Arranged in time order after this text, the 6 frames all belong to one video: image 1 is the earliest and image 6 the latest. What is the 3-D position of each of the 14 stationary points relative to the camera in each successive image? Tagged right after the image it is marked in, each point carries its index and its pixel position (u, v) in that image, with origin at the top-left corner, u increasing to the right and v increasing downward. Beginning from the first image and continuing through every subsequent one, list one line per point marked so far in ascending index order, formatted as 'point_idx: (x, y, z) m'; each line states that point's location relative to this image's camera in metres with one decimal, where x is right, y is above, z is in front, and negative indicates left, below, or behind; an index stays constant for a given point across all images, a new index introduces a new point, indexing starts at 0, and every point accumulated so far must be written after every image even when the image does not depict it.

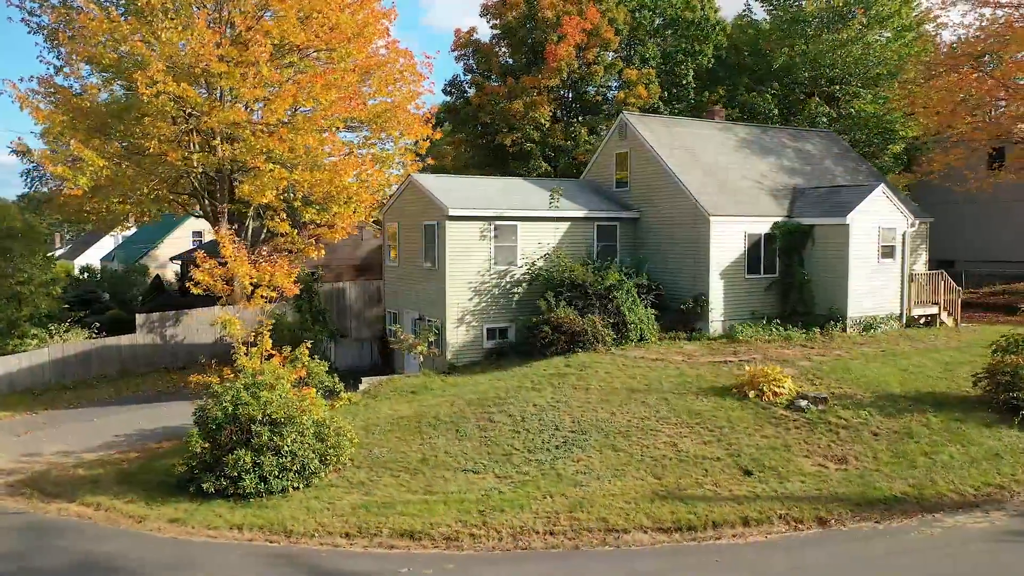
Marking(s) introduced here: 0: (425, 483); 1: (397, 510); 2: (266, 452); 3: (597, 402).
0: (-1.3, -2.9, +10.9) m
1: (-1.5, -3.1, +10.0) m
2: (-3.7, -2.5, +11.0) m
3: (+1.6, -2.1, +13.5) m
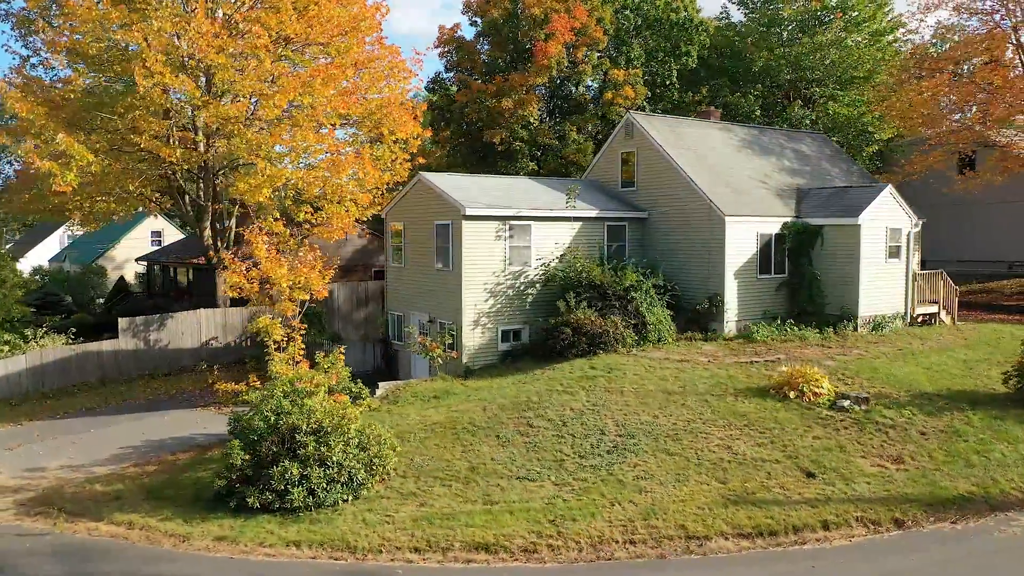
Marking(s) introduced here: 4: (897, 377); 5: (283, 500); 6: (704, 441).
0: (-0.4, -2.9, +10.5) m
1: (-0.6, -3.1, +9.6) m
2: (-2.8, -2.5, +10.4) m
3: (+2.3, -2.2, +13.3) m
4: (+7.6, -1.8, +14.4) m
5: (-3.2, -3.0, +10.2) m
6: (+3.1, -2.5, +11.6) m
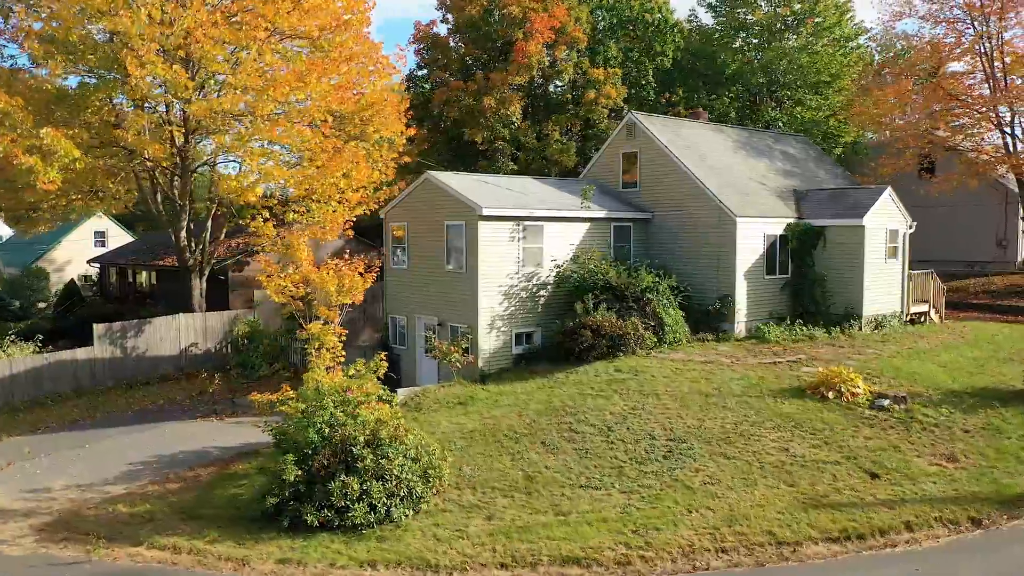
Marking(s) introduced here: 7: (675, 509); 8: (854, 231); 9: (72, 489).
0: (+0.5, -3.0, +10.1) m
1: (+0.4, -3.1, +9.2) m
2: (-1.9, -2.6, +9.9) m
3: (+3.0, -2.2, +13.1) m
4: (+8.2, -1.8, +14.7) m
5: (-2.2, -3.0, +9.6) m
6: (+4.0, -2.5, +11.5) m
7: (+2.2, -2.9, +9.7) m
8: (+8.9, +1.5, +18.9) m
9: (-7.3, -3.3, +12.0) m
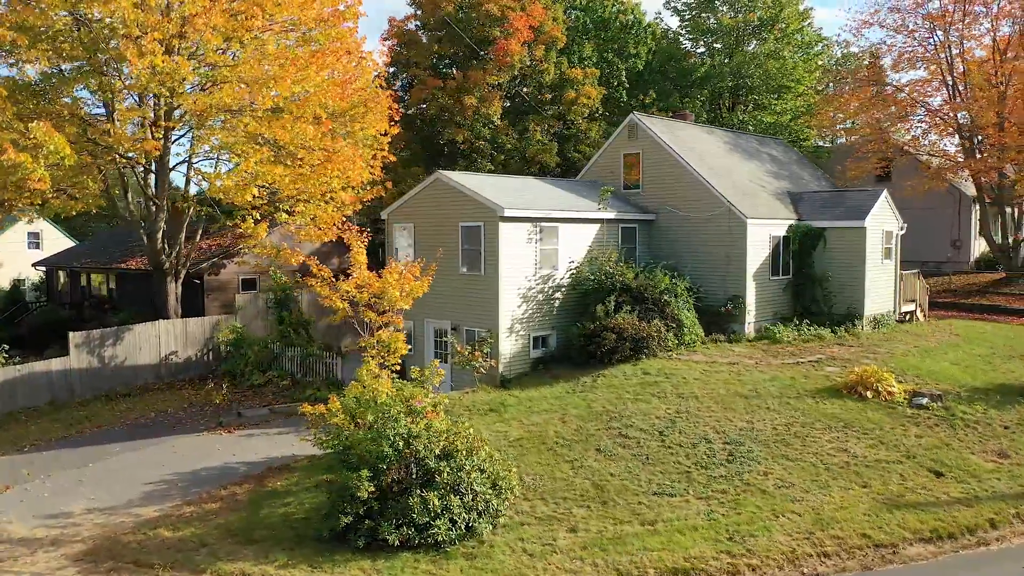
0: (+1.6, -3.0, +9.8) m
1: (+1.5, -3.2, +8.9) m
2: (-0.8, -2.6, +9.4) m
3: (+3.8, -2.2, +13.1) m
4: (+8.9, -1.8, +15.1) m
5: (-1.1, -3.1, +9.1) m
6: (+4.9, -2.5, +11.6) m
7: (+3.3, -3.0, +9.6) m
8: (+9.2, +1.5, +19.4) m
9: (-6.4, -3.4, +11.1) m
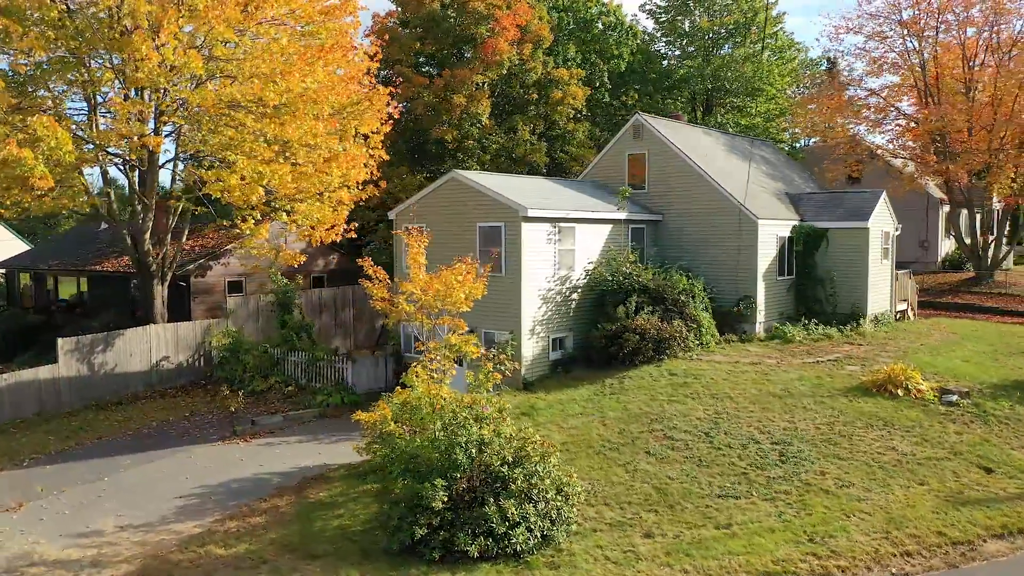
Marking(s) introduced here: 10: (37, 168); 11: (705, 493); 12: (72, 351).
0: (+2.5, -3.0, +9.7) m
1: (+2.5, -3.2, +8.8) m
2: (+0.2, -2.6, +9.1) m
3: (+4.5, -2.2, +13.1) m
4: (+9.4, -1.8, +15.4) m
5: (-0.1, -3.1, +8.8) m
6: (+5.7, -2.5, +11.7) m
7: (+4.2, -3.0, +9.6) m
8: (+9.4, +1.5, +19.8) m
9: (-5.5, -3.5, +10.5) m
10: (-9.8, +2.4, +14.9) m
11: (+2.7, -2.9, +10.4) m
12: (-11.1, -1.6, +18.3) m
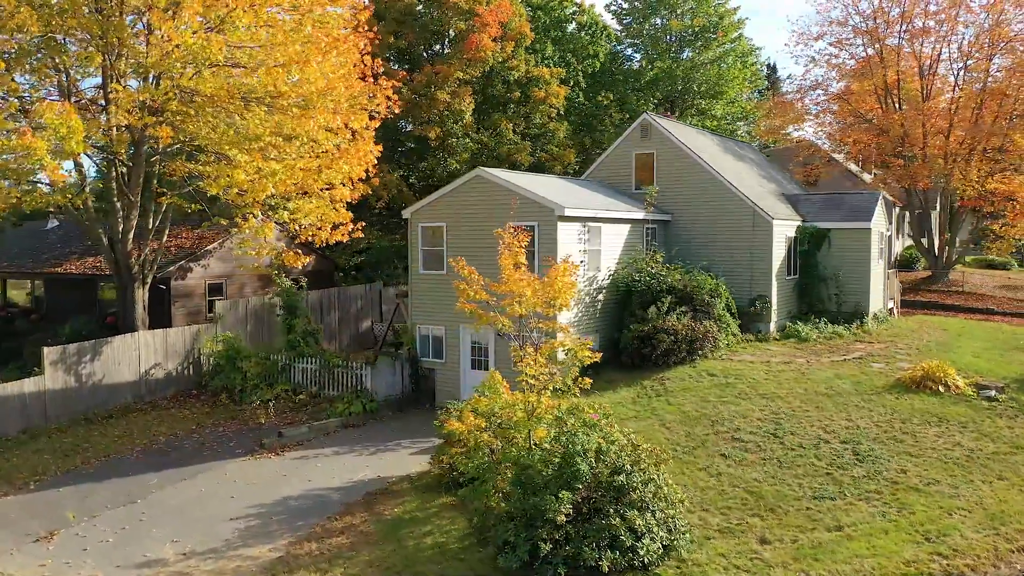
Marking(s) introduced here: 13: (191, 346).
0: (+3.9, -3.1, +9.7) m
1: (+4.0, -3.2, +8.7) m
2: (+1.6, -2.7, +8.8) m
3: (+5.5, -2.2, +13.2) m
4: (+10.2, -1.7, +16.0) m
5: (+1.3, -3.2, +8.5) m
6: (+6.8, -2.5, +11.9) m
7: (+5.6, -3.0, +9.7) m
8: (+9.7, +1.5, +20.3) m
9: (-4.1, -3.6, +9.6) m
10: (-8.9, +2.4, +13.5) m
11: (+4.1, -2.9, +10.3) m
12: (-10.5, -1.7, +16.9) m
13: (-8.8, -1.6, +20.0) m
